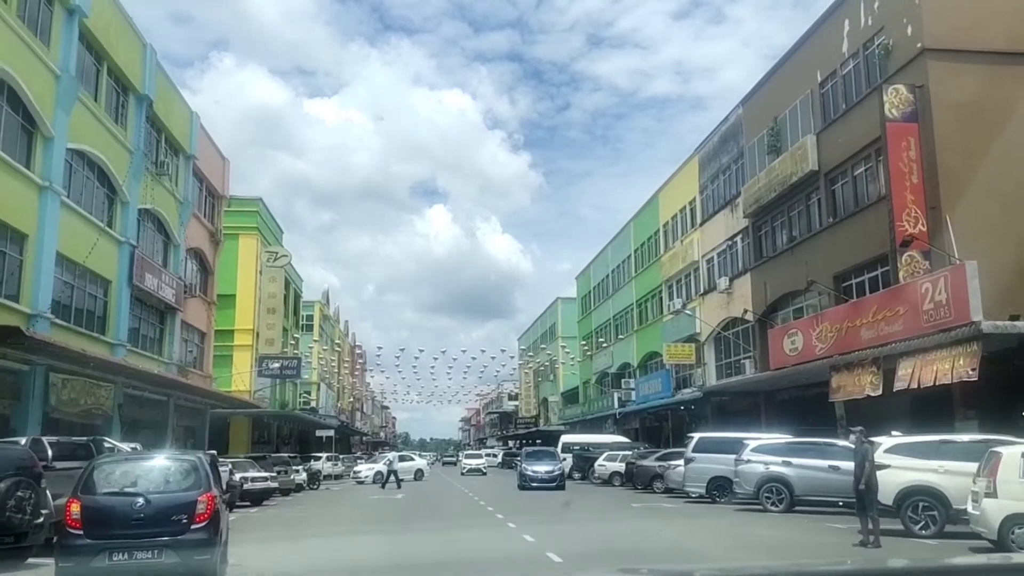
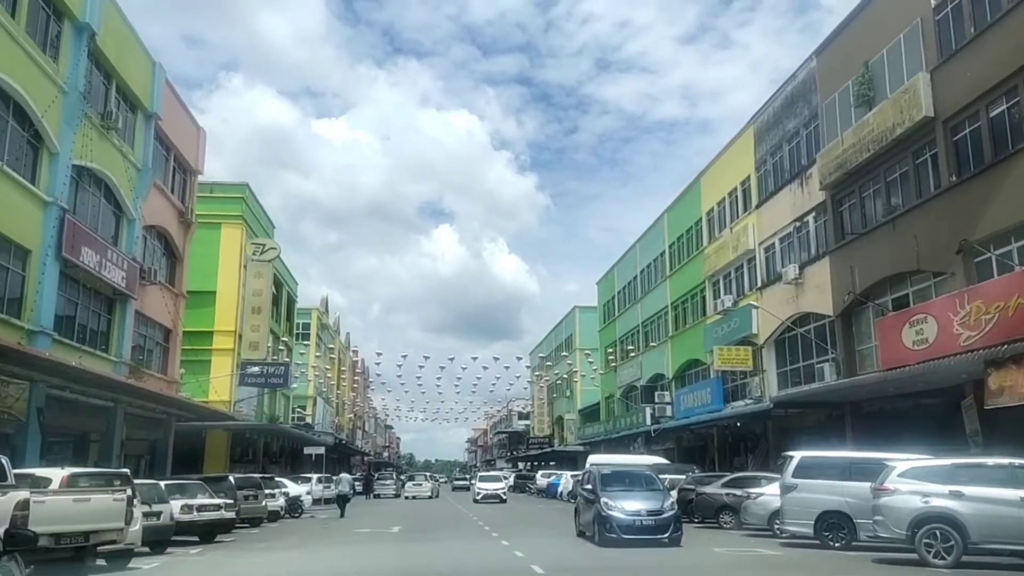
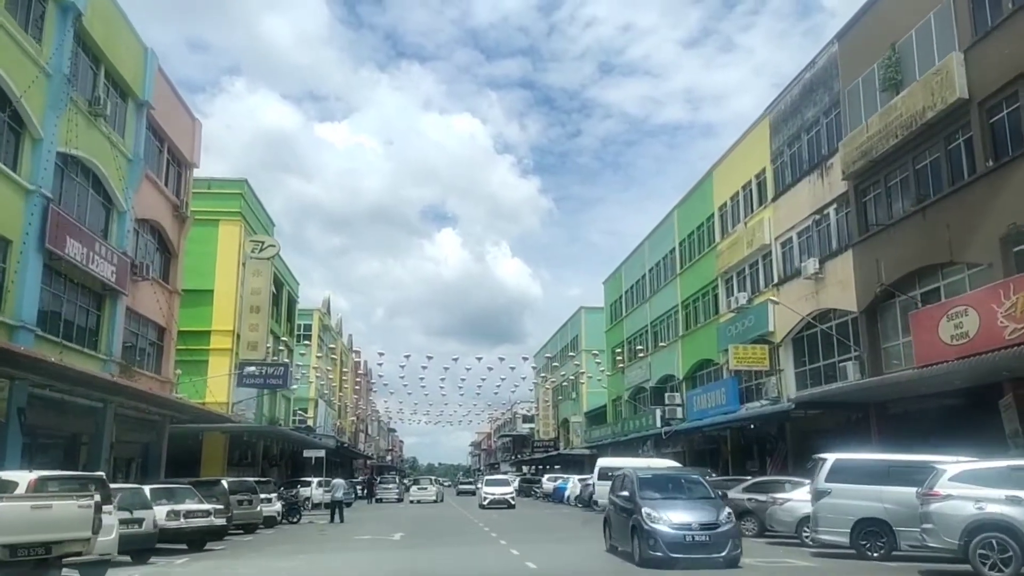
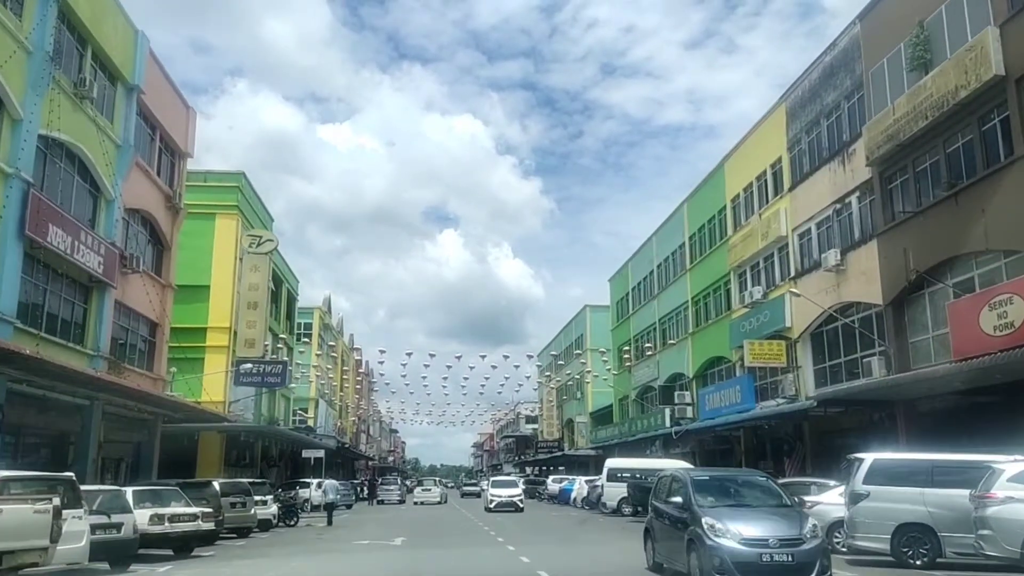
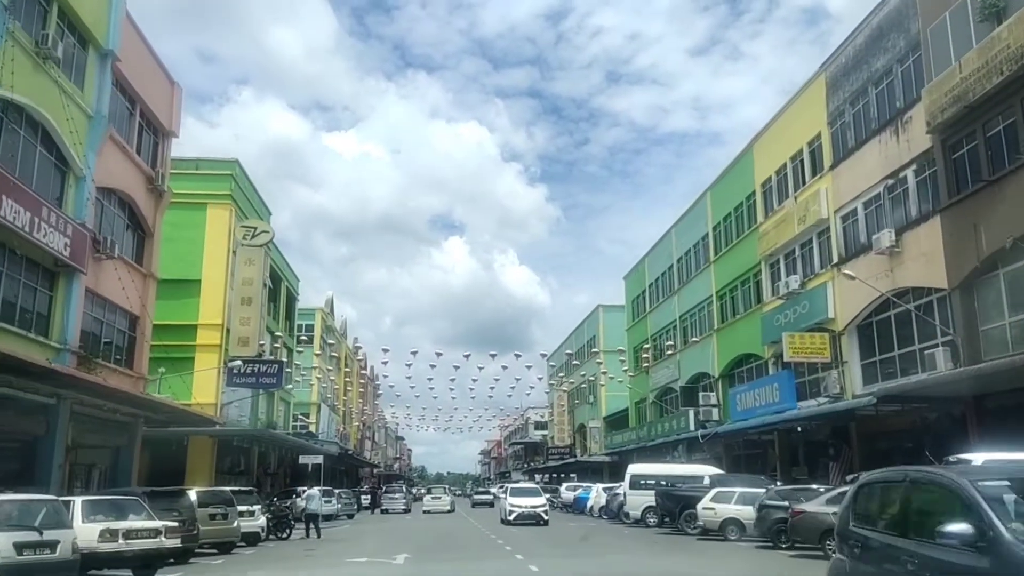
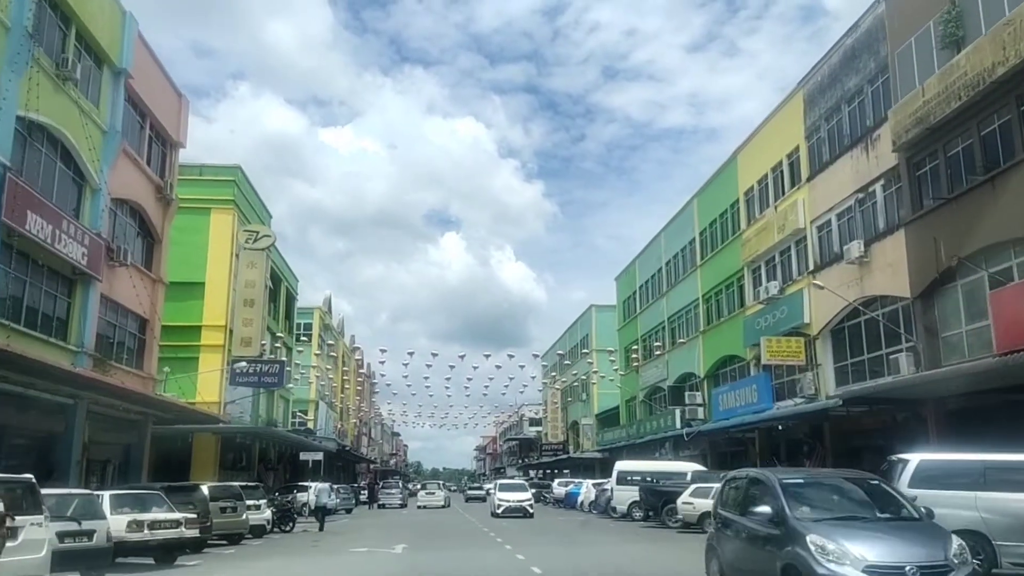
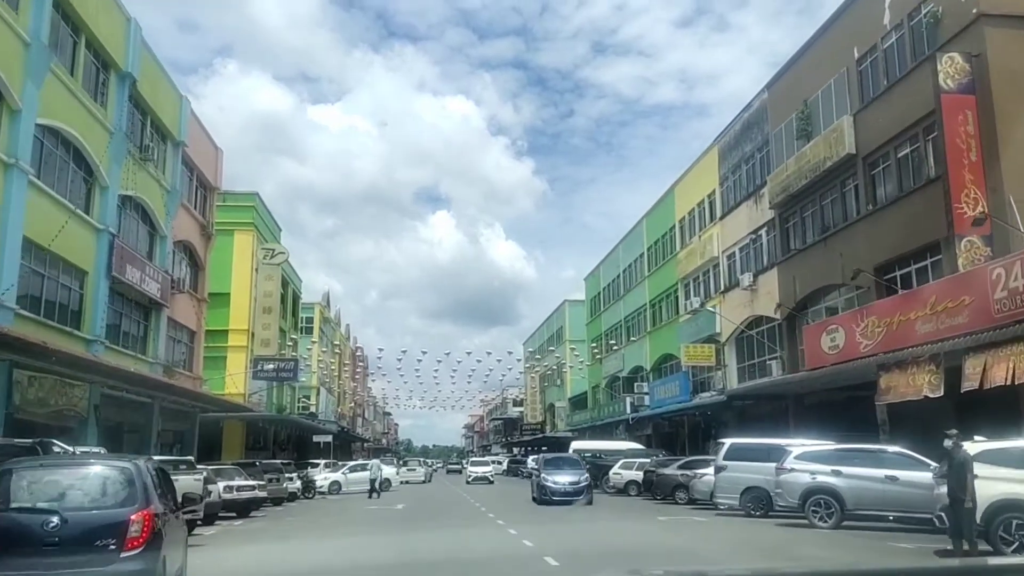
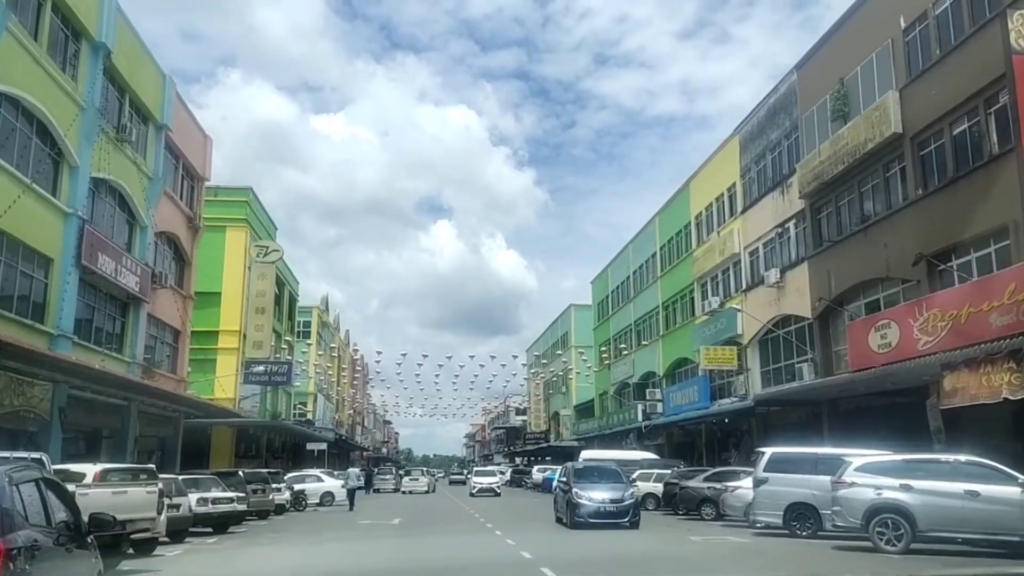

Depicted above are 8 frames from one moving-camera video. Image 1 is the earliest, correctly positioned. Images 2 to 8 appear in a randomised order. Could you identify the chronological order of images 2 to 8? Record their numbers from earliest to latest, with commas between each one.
7, 8, 2, 3, 4, 6, 5
